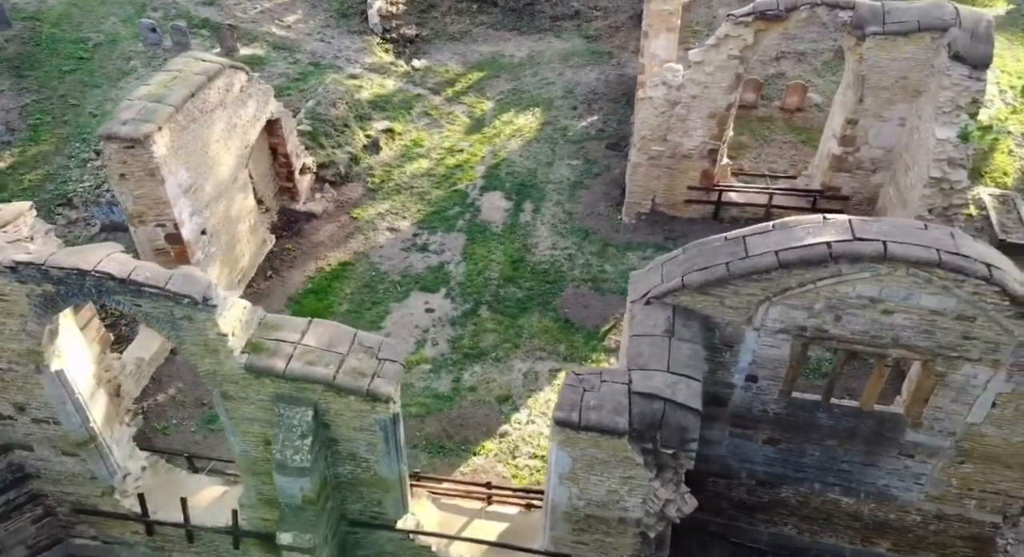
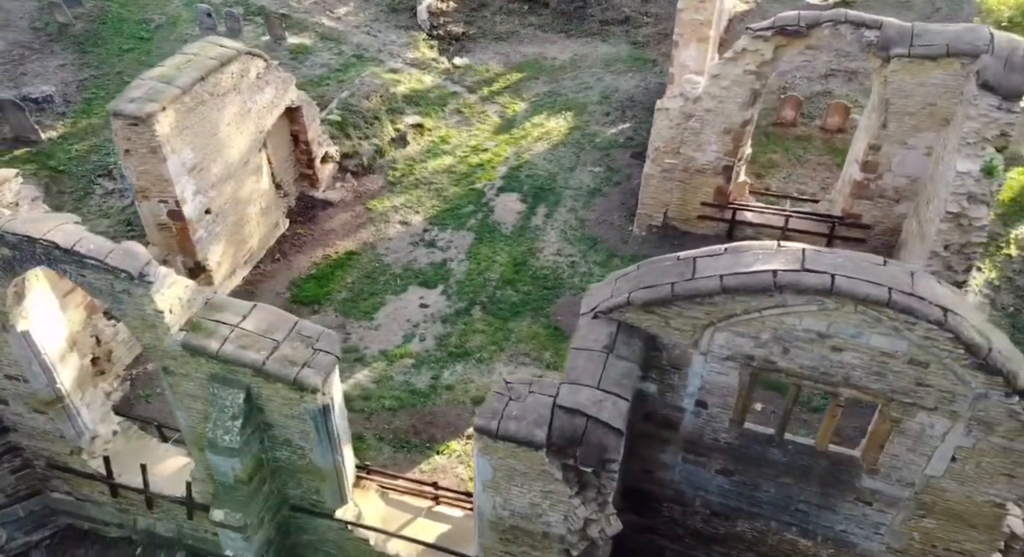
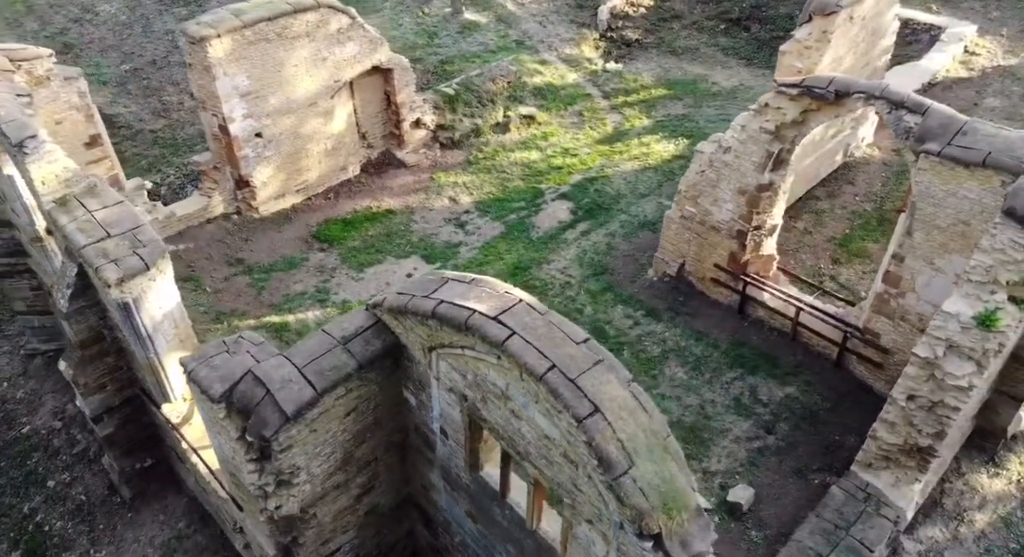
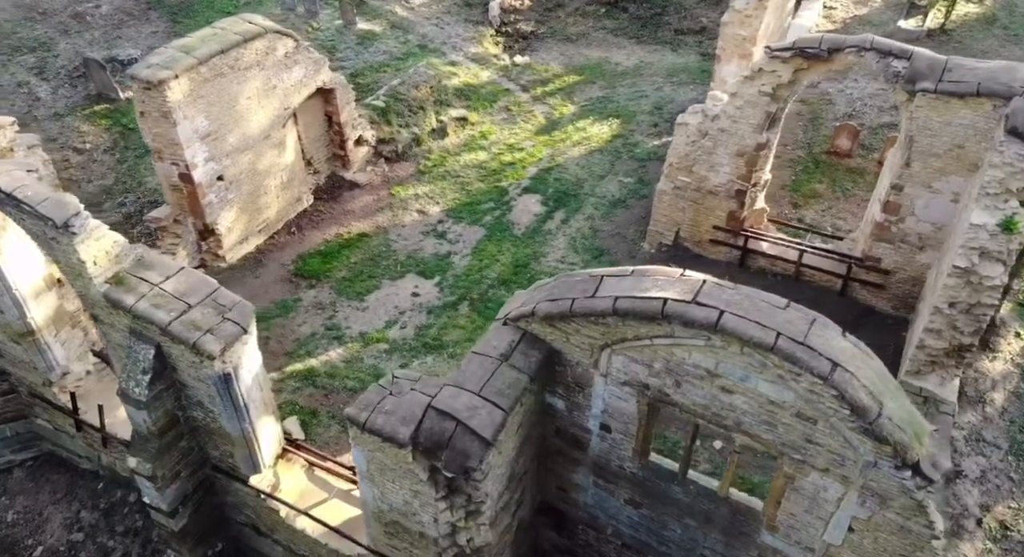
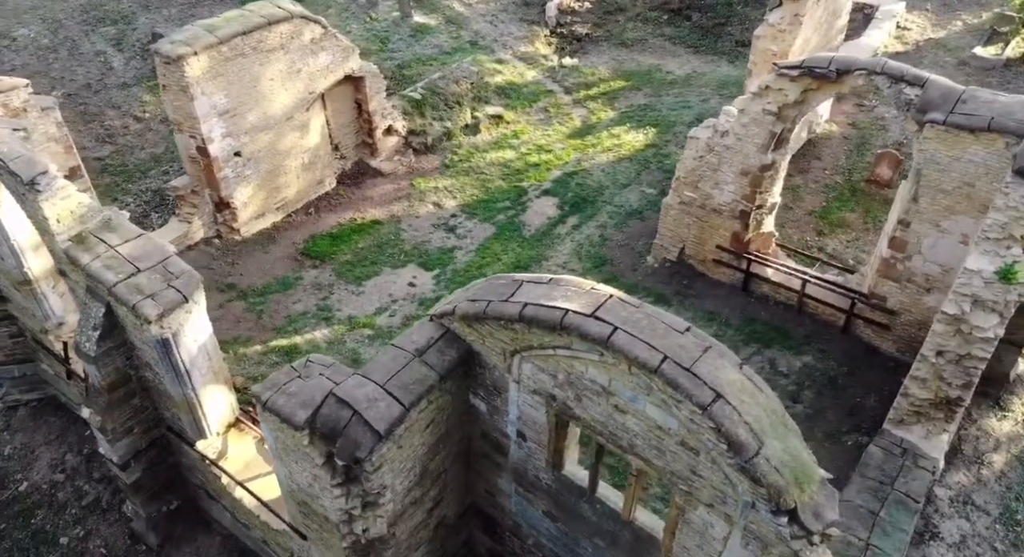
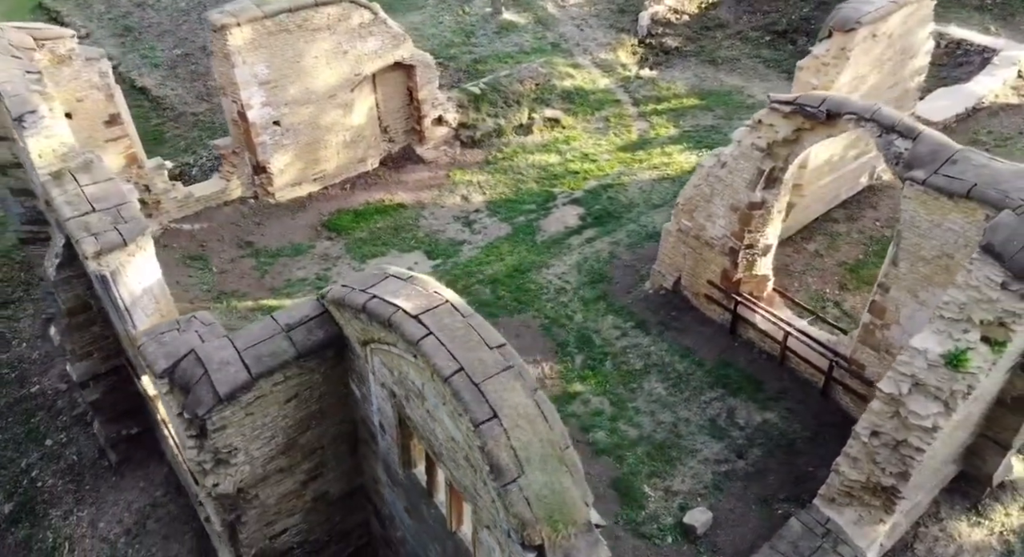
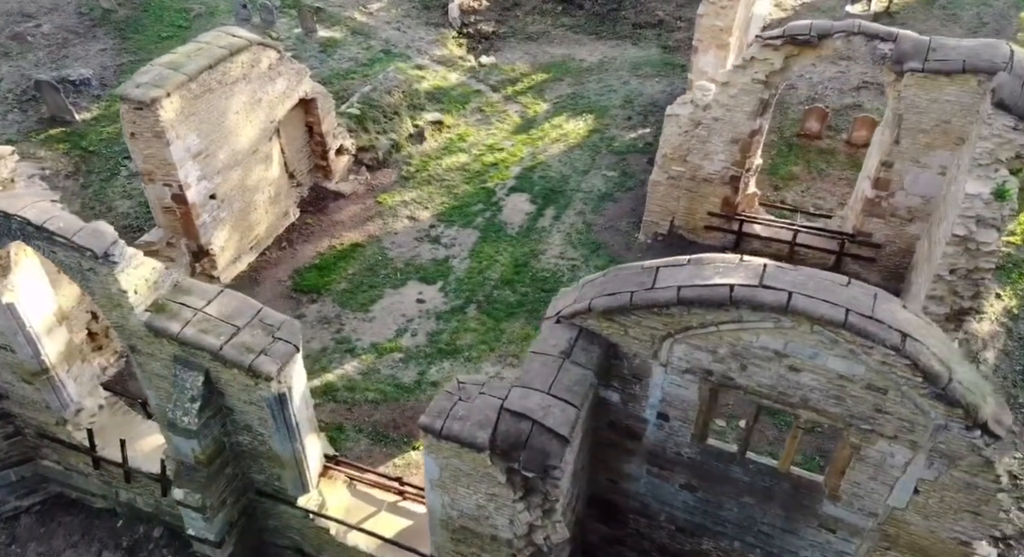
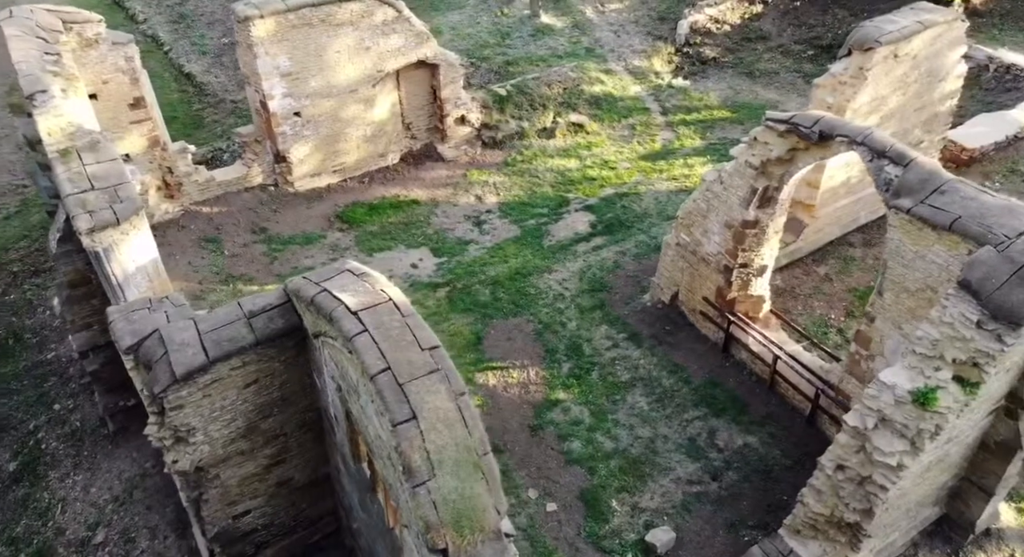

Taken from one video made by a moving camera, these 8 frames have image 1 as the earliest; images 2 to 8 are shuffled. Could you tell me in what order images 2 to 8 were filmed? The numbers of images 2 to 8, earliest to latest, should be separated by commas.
2, 7, 4, 5, 3, 6, 8
